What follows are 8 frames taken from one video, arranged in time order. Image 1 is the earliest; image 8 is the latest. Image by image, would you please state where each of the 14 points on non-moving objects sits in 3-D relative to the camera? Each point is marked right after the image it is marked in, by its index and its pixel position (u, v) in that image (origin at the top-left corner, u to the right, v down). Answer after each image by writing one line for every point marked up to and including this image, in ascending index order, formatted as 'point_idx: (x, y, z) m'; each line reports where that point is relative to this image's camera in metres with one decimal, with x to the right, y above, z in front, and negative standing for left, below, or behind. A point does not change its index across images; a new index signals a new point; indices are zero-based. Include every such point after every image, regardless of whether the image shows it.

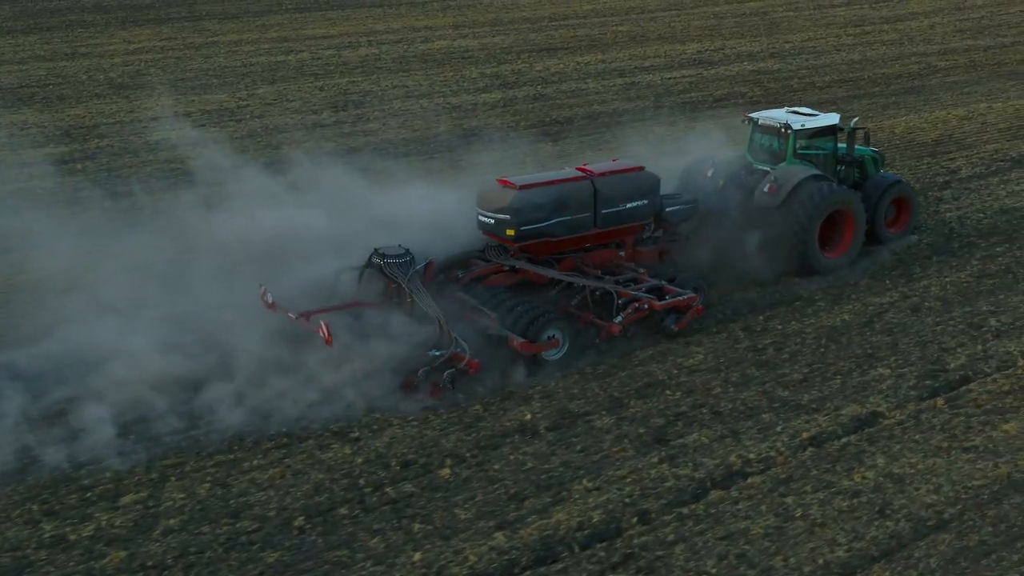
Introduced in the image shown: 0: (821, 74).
0: (+4.8, +3.3, +19.0) m
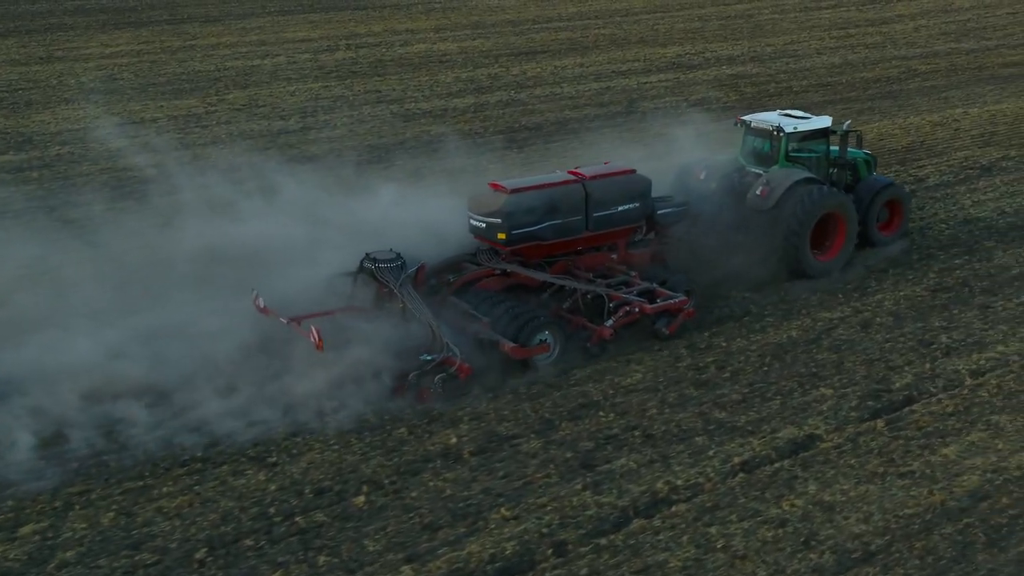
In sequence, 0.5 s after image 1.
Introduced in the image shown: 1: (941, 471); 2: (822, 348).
0: (+4.4, +3.2, +18.8) m
1: (+2.1, -0.9, +5.9) m
2: (+1.9, -0.4, +7.4) m
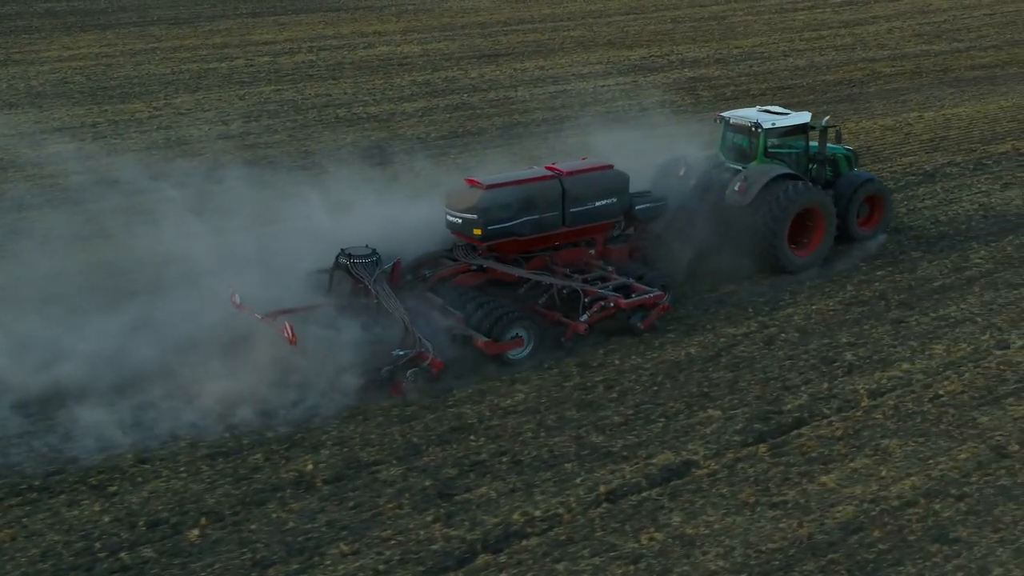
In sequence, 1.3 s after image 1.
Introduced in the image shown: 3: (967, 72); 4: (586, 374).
0: (+3.7, +3.1, +18.5) m
1: (+1.4, -1.0, +5.6) m
2: (+1.2, -0.5, +7.1) m
3: (+7.1, +3.4, +19.1) m
4: (+0.4, -0.5, +7.0) m
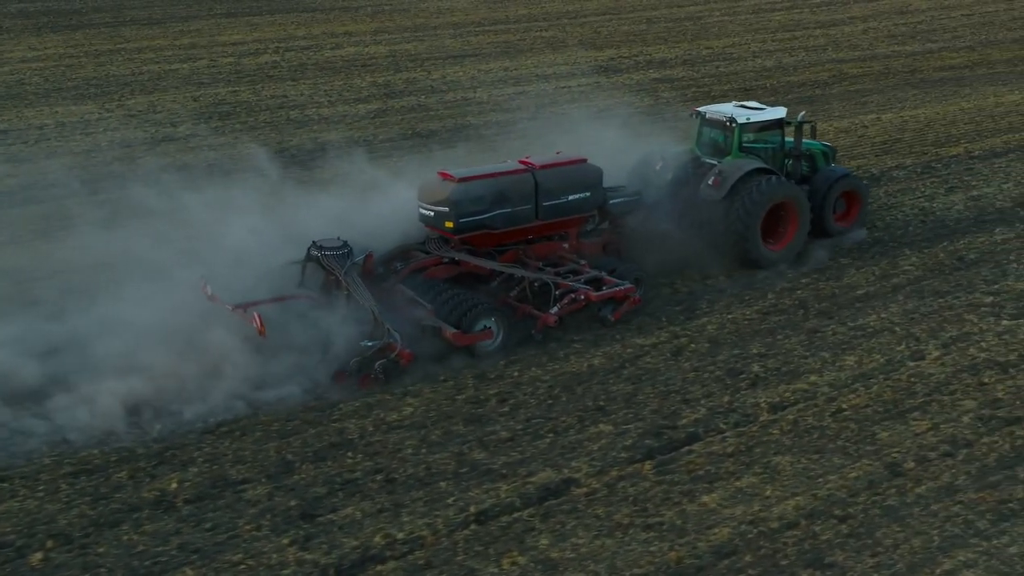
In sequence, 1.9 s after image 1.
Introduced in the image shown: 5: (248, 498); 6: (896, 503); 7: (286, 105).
0: (+3.1, +3.1, +18.2) m
1: (+0.8, -1.0, +5.3) m
2: (+0.6, -0.5, +6.9) m
3: (+6.5, +3.3, +18.9) m
4: (-0.2, -0.5, +6.8) m
5: (-1.2, -1.0, +5.6) m
6: (+1.7, -1.0, +5.5) m
7: (-3.0, +2.5, +16.6) m
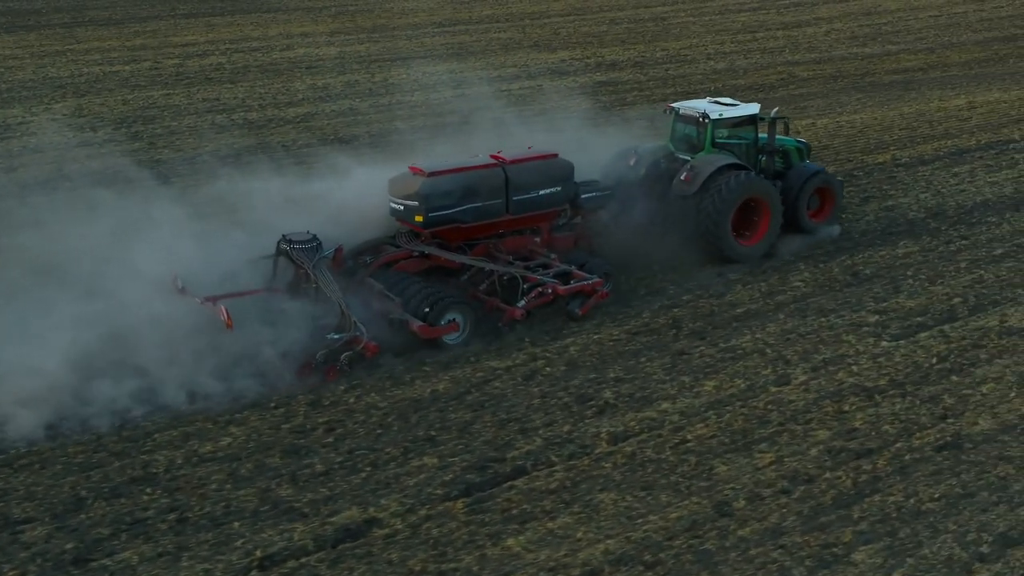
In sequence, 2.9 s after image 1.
0: (+2.3, +2.9, +17.8) m
1: (-0.1, -1.1, +5.0) m
2: (-0.3, -0.6, +6.5) m
3: (+5.6, +3.2, +18.5) m
4: (-1.0, -0.7, +6.4) m
5: (-2.1, -1.1, +5.2) m
6: (+0.8, -1.1, +5.1) m
7: (-3.9, +2.4, +16.2) m
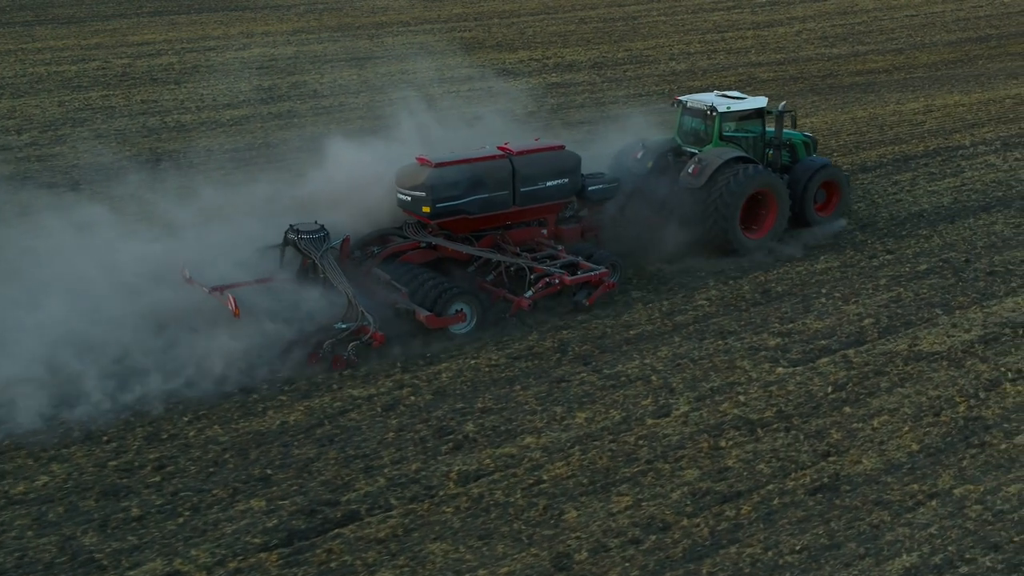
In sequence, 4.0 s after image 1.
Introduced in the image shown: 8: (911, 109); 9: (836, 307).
0: (+1.6, +2.8, +17.4) m
1: (-0.8, -1.3, +4.5) m
2: (-1.0, -0.7, +6.0) m
3: (+4.9, +3.1, +18.0) m
4: (-1.8, -0.8, +5.9) m
5: (-2.8, -1.2, +4.7) m
6: (+0.1, -1.2, +4.6) m
7: (-4.6, +2.3, +15.7) m
8: (+4.9, +2.2, +14.9) m
9: (+2.1, -0.1, +7.8) m
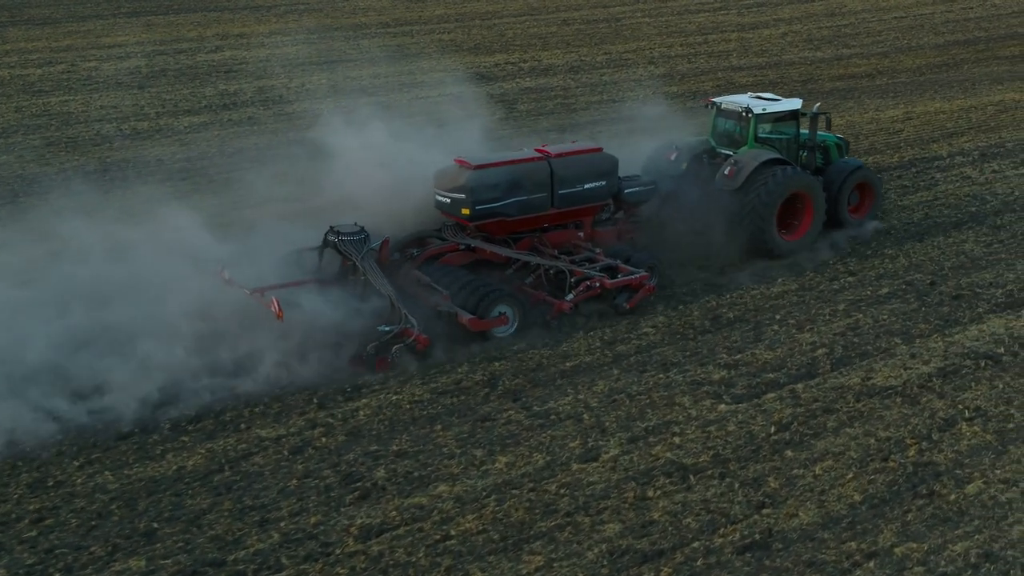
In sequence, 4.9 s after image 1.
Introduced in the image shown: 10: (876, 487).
0: (+1.2, +2.7, +16.9) m
1: (-1.2, -1.4, +4.0) m
2: (-1.4, -0.9, +5.6) m
3: (+4.5, +2.9, +17.6) m
4: (-2.2, -0.9, +5.5) m
5: (-3.2, -1.3, +4.3) m
6: (-0.3, -1.4, +4.2) m
7: (-5.0, +2.1, +15.3) m
8: (+4.5, +2.0, +14.5) m
9: (+1.7, -0.3, +7.4) m
10: (+1.6, -0.9, +5.6) m
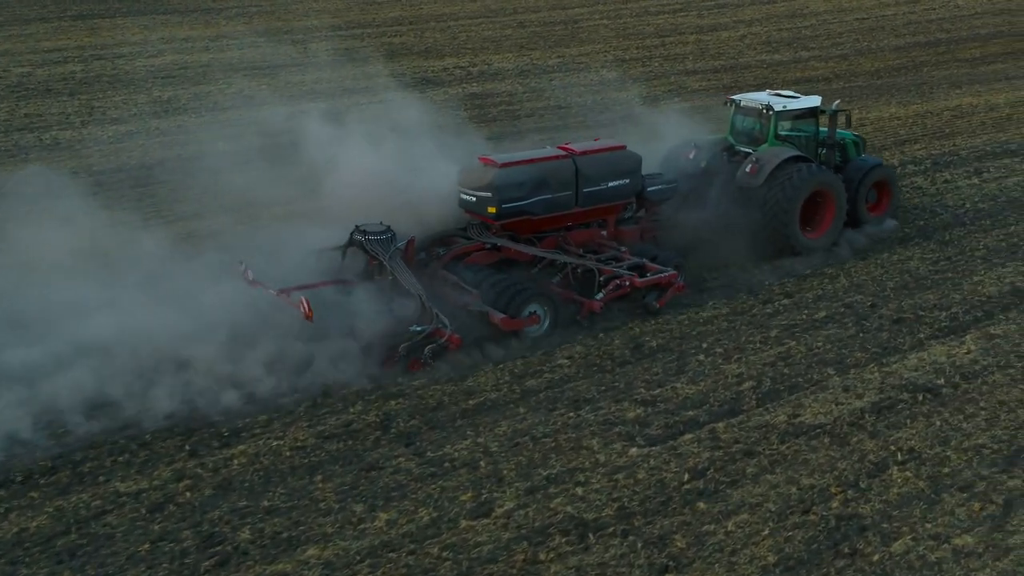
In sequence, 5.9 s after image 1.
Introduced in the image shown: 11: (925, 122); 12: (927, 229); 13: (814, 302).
0: (+0.4, +2.5, +16.4) m
1: (-1.7, -1.6, +3.4) m
2: (-1.9, -1.1, +5.0) m
3: (+3.8, +2.8, +17.1) m
4: (-2.7, -1.1, +4.9) m
5: (-3.7, -1.5, +3.7) m
6: (-0.8, -1.5, +3.6) m
7: (-5.7, +1.9, +14.6) m
8: (+3.8, +1.9, +14.0) m
9: (+1.1, -0.4, +6.8) m
10: (+1.1, -1.0, +5.0) m
11: (+4.7, +1.9, +14.0) m
12: (+3.2, +0.4, +9.5) m
13: (+1.9, -0.1, +7.9) m
